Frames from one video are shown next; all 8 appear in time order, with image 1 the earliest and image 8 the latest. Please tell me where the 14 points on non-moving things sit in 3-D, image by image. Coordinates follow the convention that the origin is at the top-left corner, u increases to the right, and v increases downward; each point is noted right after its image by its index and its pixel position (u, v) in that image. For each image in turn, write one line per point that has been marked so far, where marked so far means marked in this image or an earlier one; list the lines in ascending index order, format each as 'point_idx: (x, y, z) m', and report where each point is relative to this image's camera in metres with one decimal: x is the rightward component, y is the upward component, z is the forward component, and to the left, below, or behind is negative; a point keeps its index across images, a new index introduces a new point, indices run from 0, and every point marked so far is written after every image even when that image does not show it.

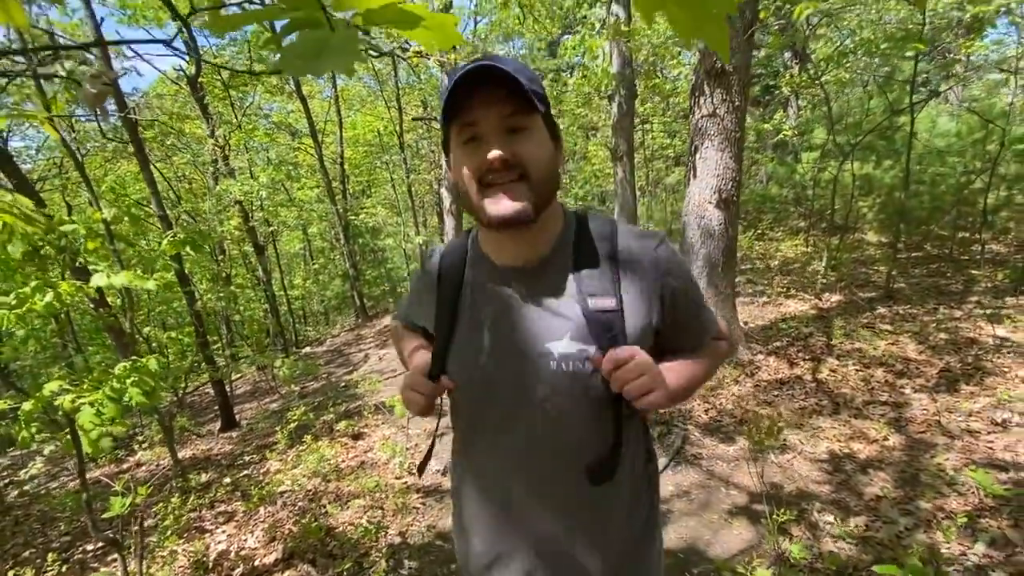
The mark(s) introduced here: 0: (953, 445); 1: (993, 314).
0: (+3.2, -1.1, +4.1) m
1: (+5.5, -0.3, +6.6) m
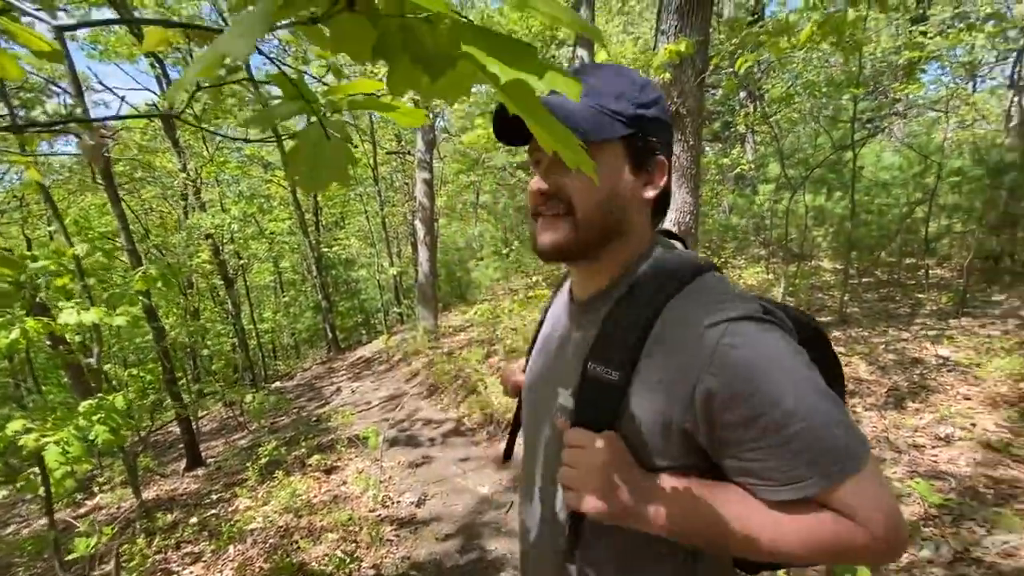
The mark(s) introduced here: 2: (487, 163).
0: (+3.0, -1.3, +4.3) m
1: (+5.1, -0.6, +7.0) m
2: (-0.7, +3.5, +15.6) m
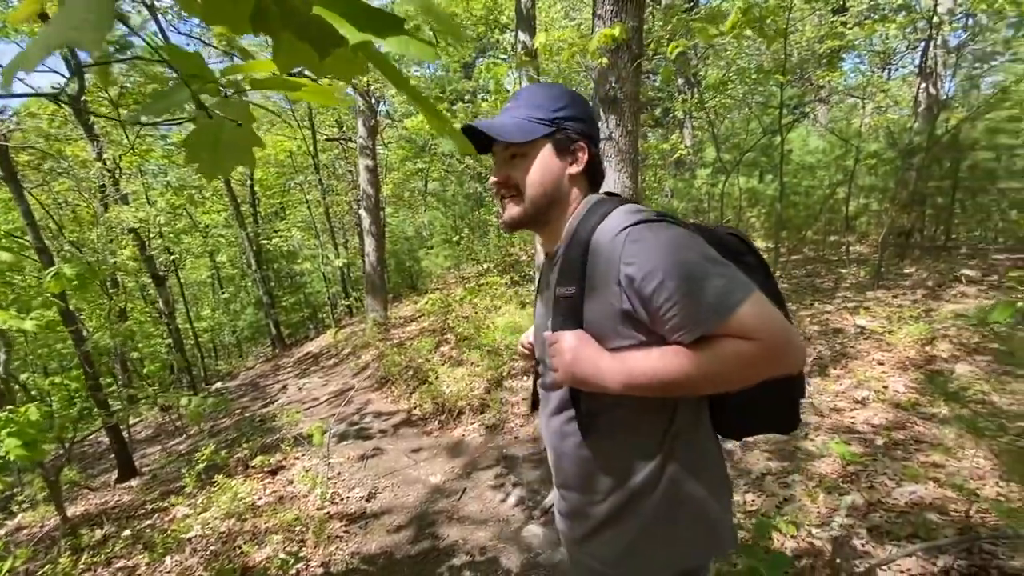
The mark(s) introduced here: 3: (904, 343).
0: (+2.6, -1.1, +4.7) m
1: (+4.5, -0.3, +7.5) m
2: (-2.2, +3.8, +15.5) m
3: (+4.1, -0.6, +6.0) m
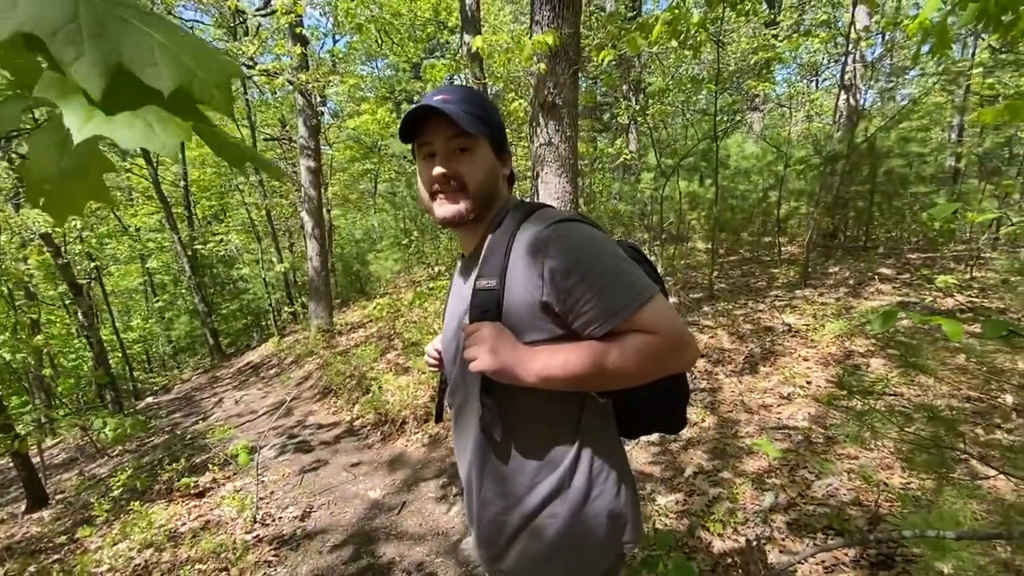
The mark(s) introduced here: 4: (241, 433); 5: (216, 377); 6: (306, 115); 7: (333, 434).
0: (+2.0, -1.1, +4.9) m
1: (+3.7, -0.3, +7.8) m
2: (-3.7, +3.6, +15.3) m
3: (+3.5, -0.6, +6.3) m
4: (-3.7, -2.0, +7.8) m
5: (-7.9, -2.4, +15.2) m
6: (-4.2, +3.5, +11.6) m
7: (-2.1, -1.7, +6.6) m
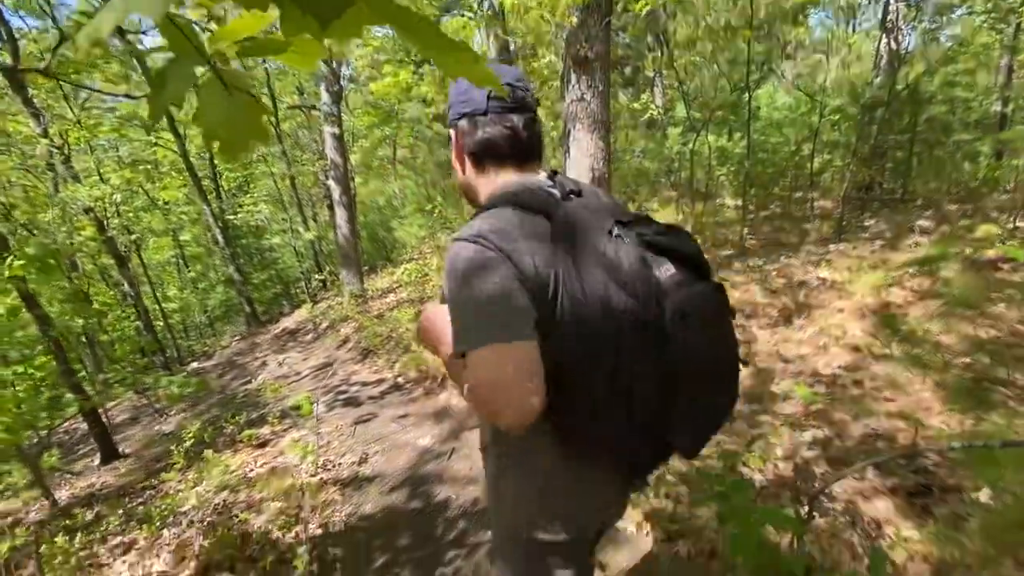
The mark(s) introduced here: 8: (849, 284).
0: (+2.4, -0.7, +5.0) m
1: (+4.2, +0.4, +7.8) m
2: (-3.0, +4.6, +15.3) m
3: (+3.9, 0.0, +6.4) m
4: (-3.2, -1.5, +8.2) m
5: (-7.1, -1.5, +15.8) m
6: (-3.7, +4.2, +11.7) m
7: (-1.6, -1.2, +6.9) m
8: (+4.0, 0.0, +6.7) m
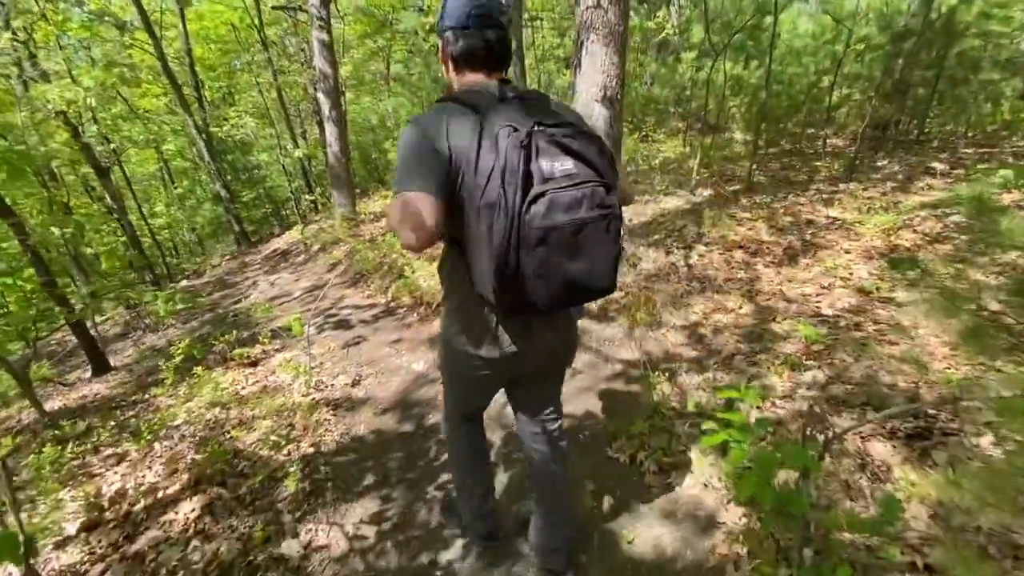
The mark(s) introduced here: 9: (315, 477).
0: (+2.4, -0.2, +4.9) m
1: (+4.2, +1.2, +7.6) m
2: (-2.9, +6.6, +14.4) m
3: (+3.9, +0.6, +6.2) m
4: (-3.3, -0.3, +8.1) m
5: (-7.2, +0.7, +15.6) m
6: (-3.5, +5.7, +10.8) m
7: (-1.7, -0.3, +6.8) m
8: (+4.0, +0.7, +6.5) m
9: (-1.3, -1.3, +3.8) m
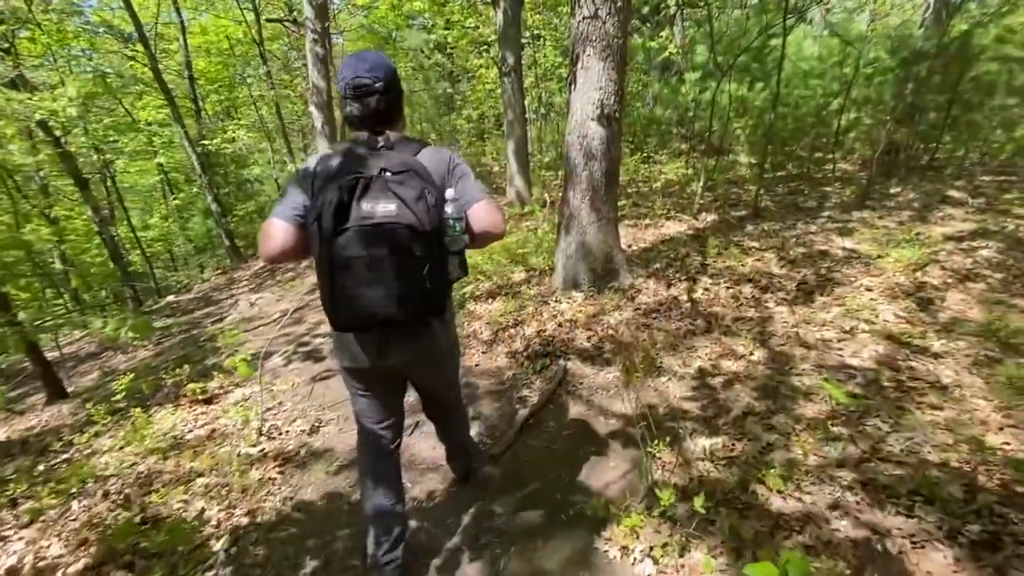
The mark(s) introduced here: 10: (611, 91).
0: (+2.2, -0.5, +4.3) m
1: (+4.1, +0.7, +7.0) m
2: (-2.9, +6.0, +14.0) m
3: (+3.8, +0.2, +5.6) m
4: (-3.4, -0.7, +7.5) m
5: (-7.3, +0.2, +15.0) m
6: (-3.6, +5.3, +10.4) m
7: (-1.8, -0.6, +6.2) m
8: (+3.8, +0.3, +6.0) m
9: (-1.5, -1.5, +3.2) m
10: (+0.9, +1.8, +5.3) m
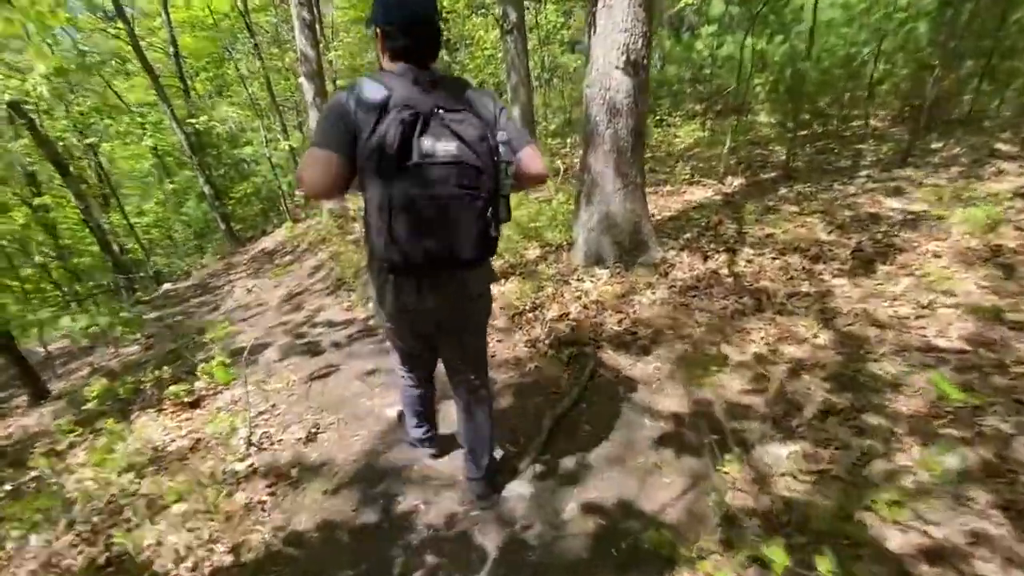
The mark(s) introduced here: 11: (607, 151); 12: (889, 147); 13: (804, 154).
0: (+2.4, -0.3, +3.7) m
1: (+4.2, +1.1, +6.3) m
2: (-2.9, +6.5, +13.1) m
3: (+3.9, +0.5, +4.9) m
4: (-3.2, -0.5, +6.9) m
5: (-7.1, +0.6, +14.4) m
6: (-3.6, +5.6, +9.6) m
7: (-1.6, -0.5, +5.6) m
8: (+4.0, +0.6, +5.3) m
9: (-1.3, -1.5, +2.6) m
10: (+1.0, +2.0, +4.5) m
11: (+0.8, +1.2, +4.8) m
12: (+5.4, +2.0, +8.0) m
13: (+4.3, +1.9, +8.3) m
